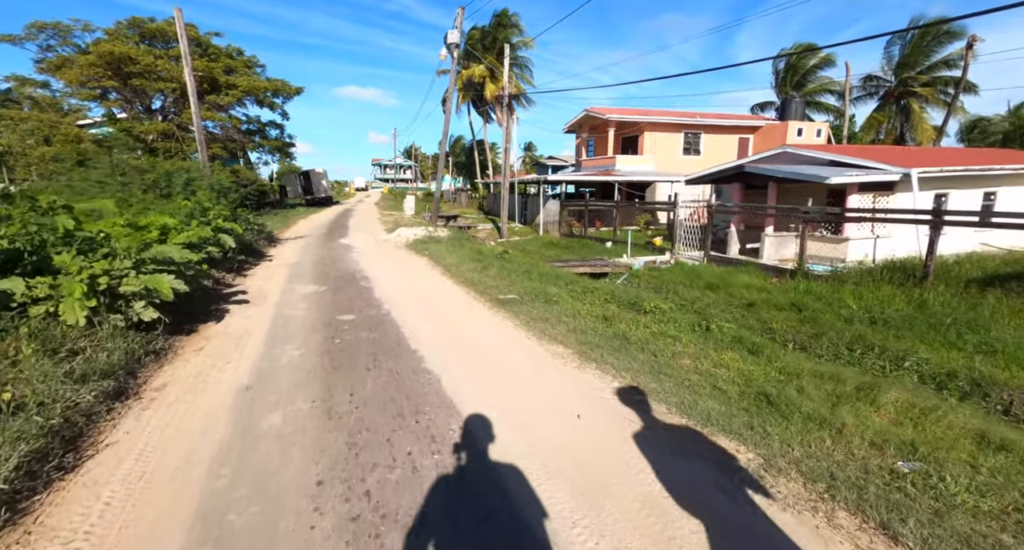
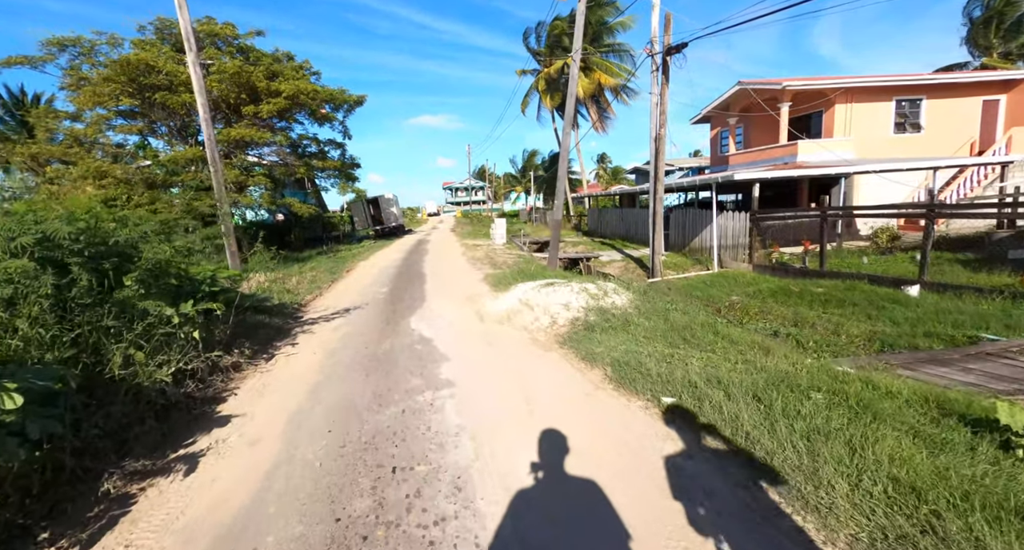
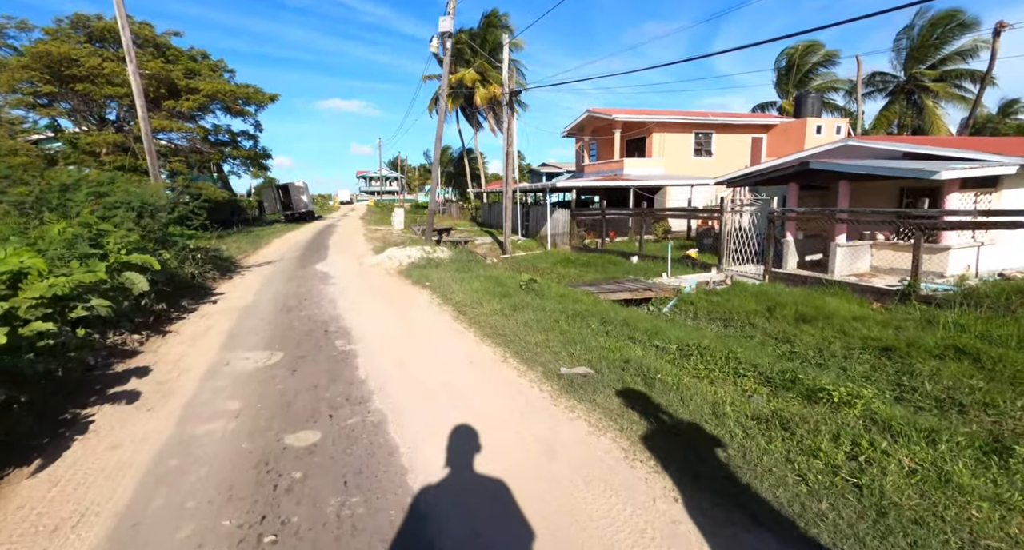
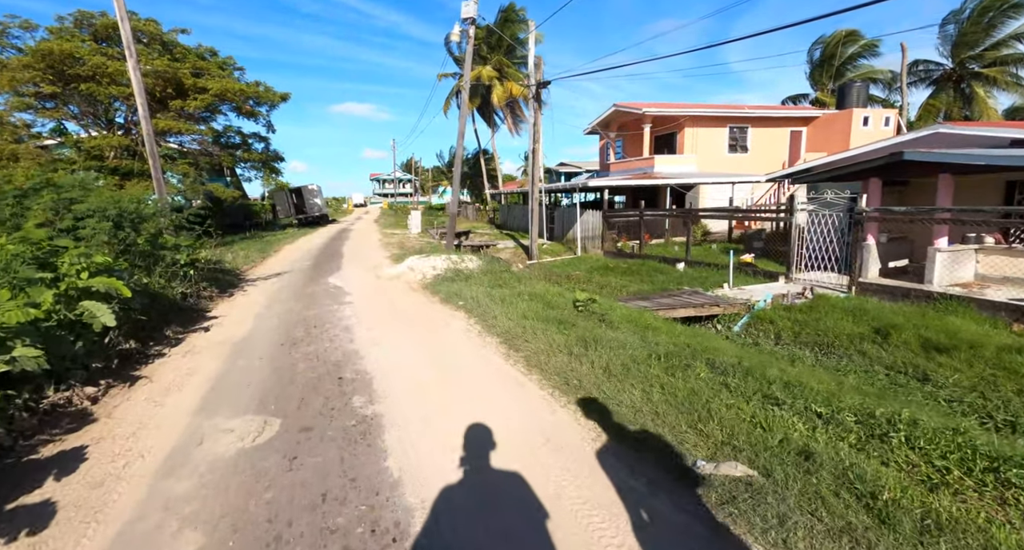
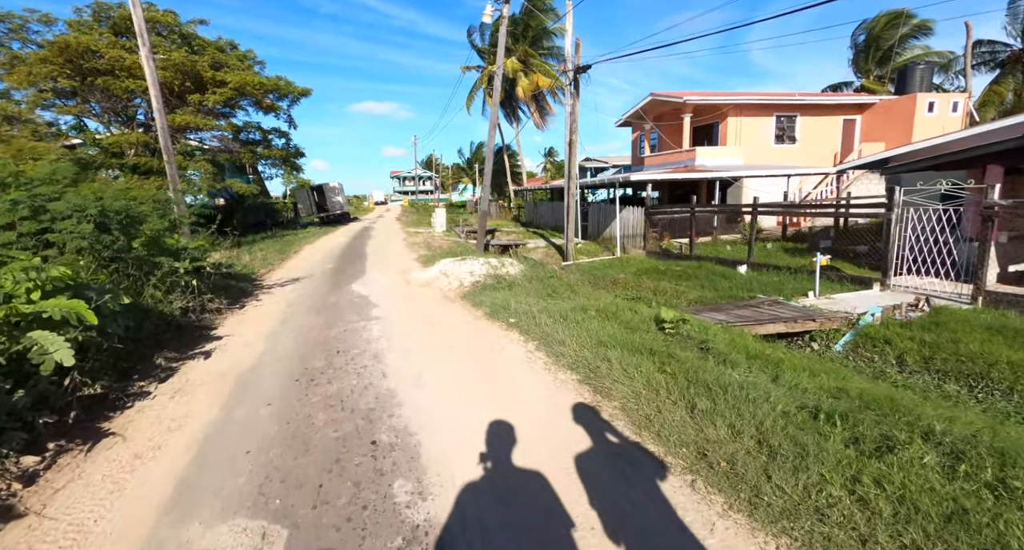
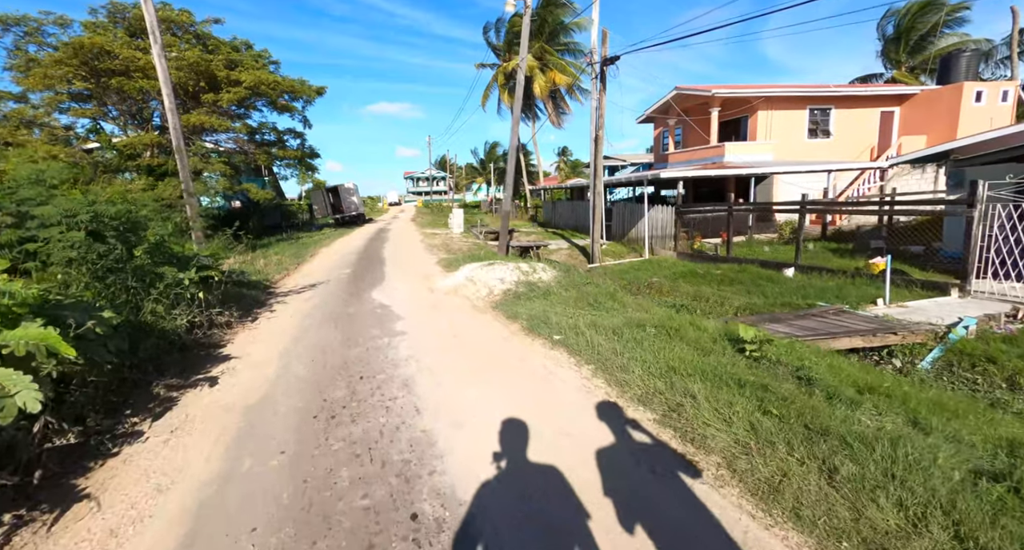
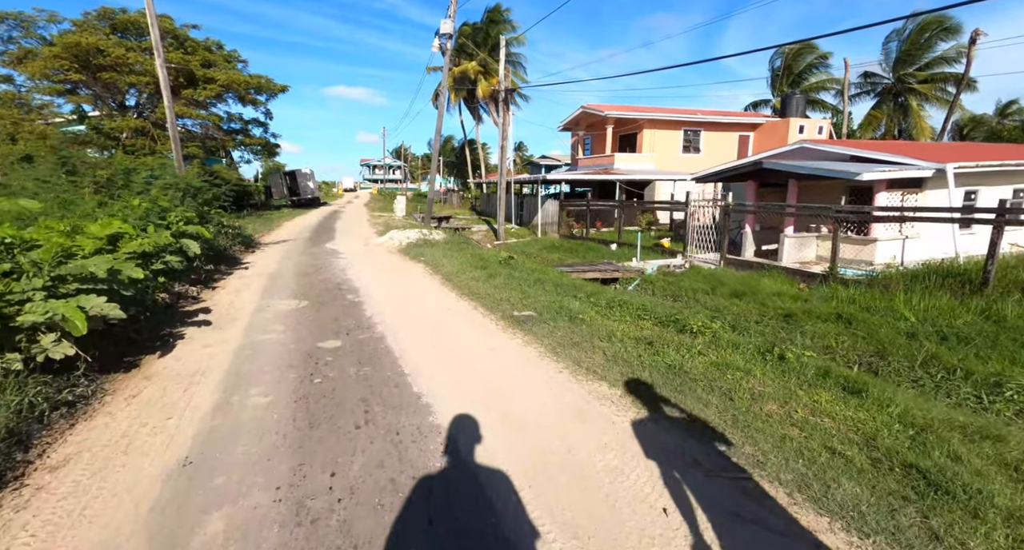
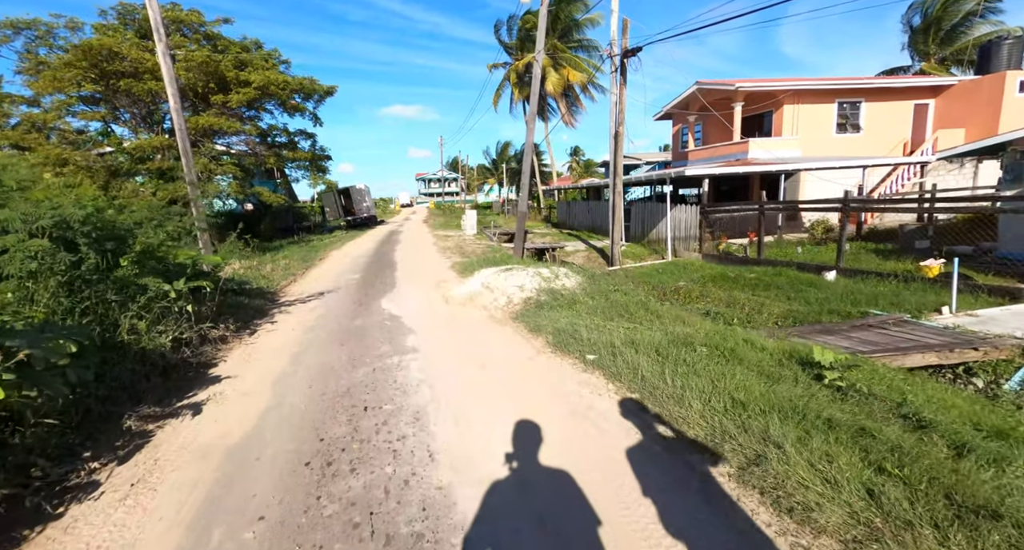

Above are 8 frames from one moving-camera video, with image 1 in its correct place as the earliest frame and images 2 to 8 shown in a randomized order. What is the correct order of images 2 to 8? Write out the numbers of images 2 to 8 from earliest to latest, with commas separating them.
7, 3, 4, 5, 6, 8, 2
